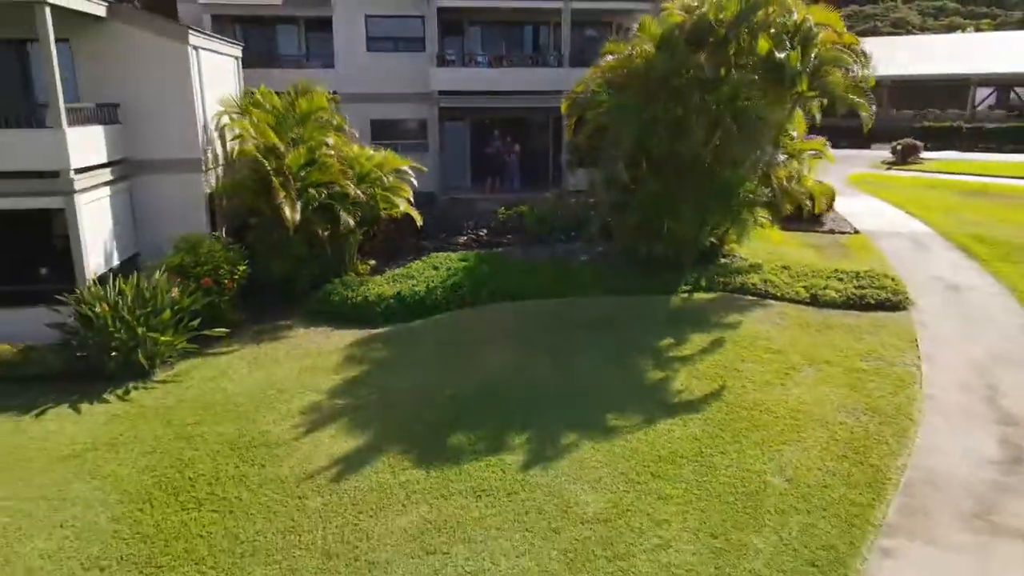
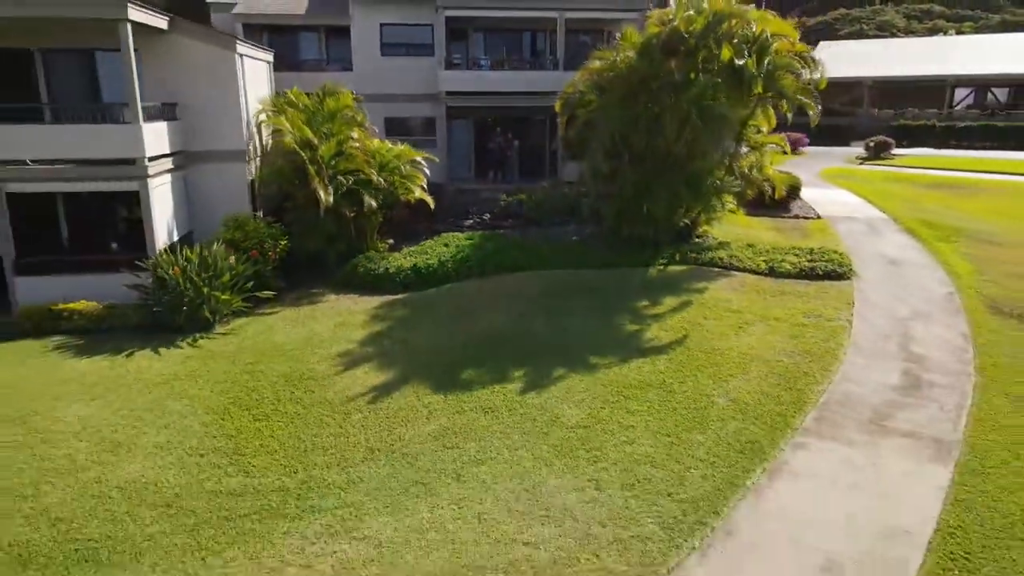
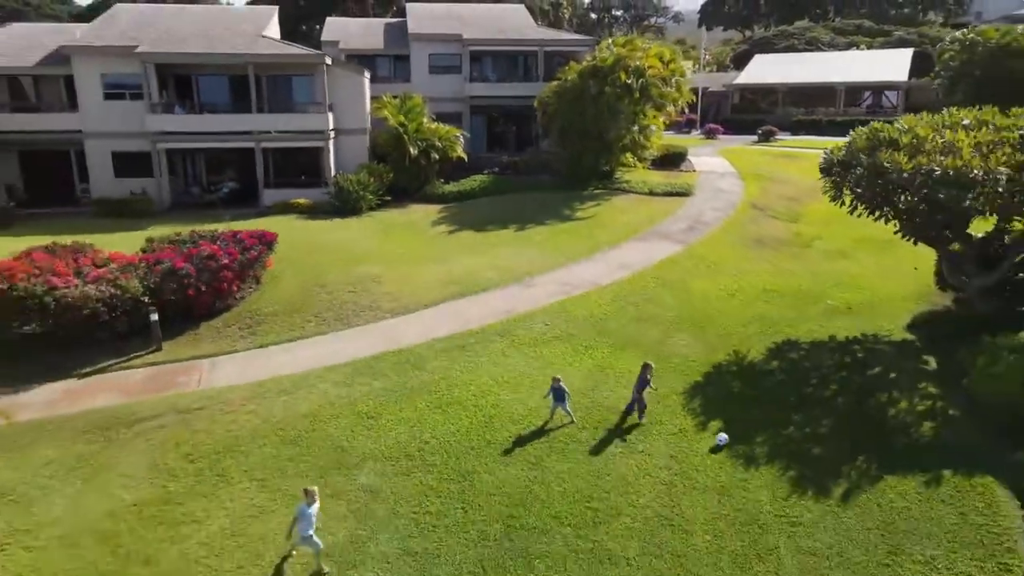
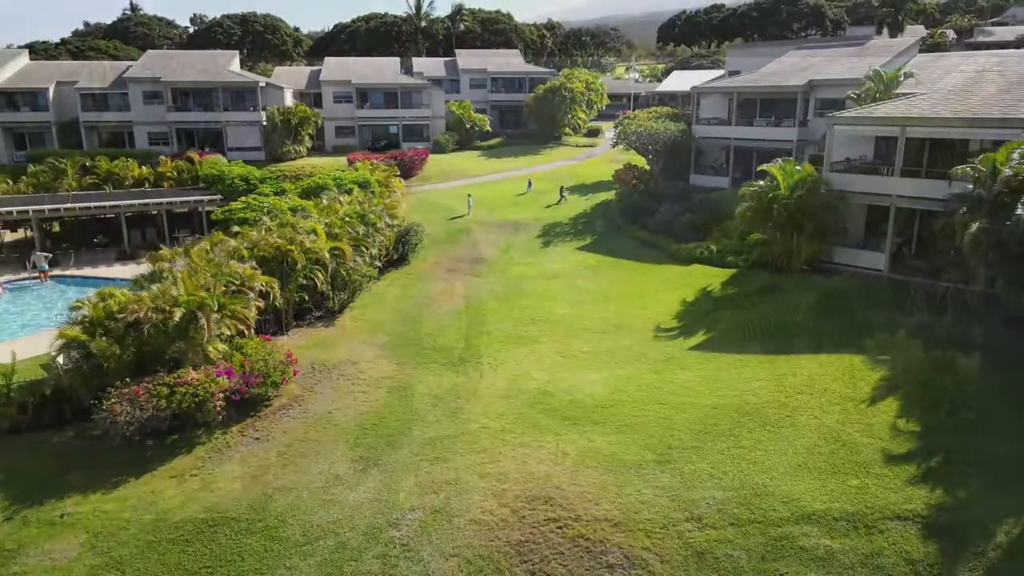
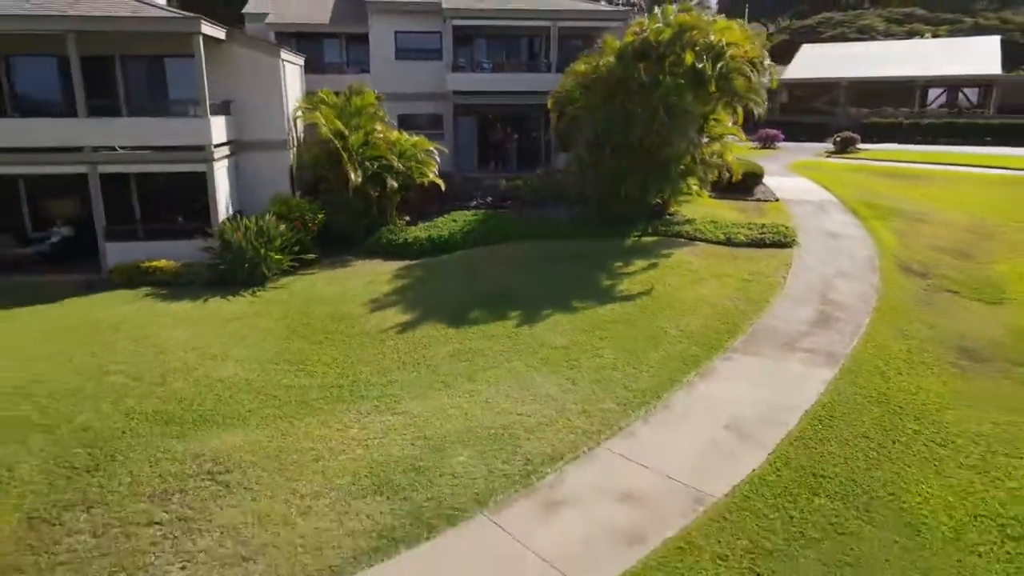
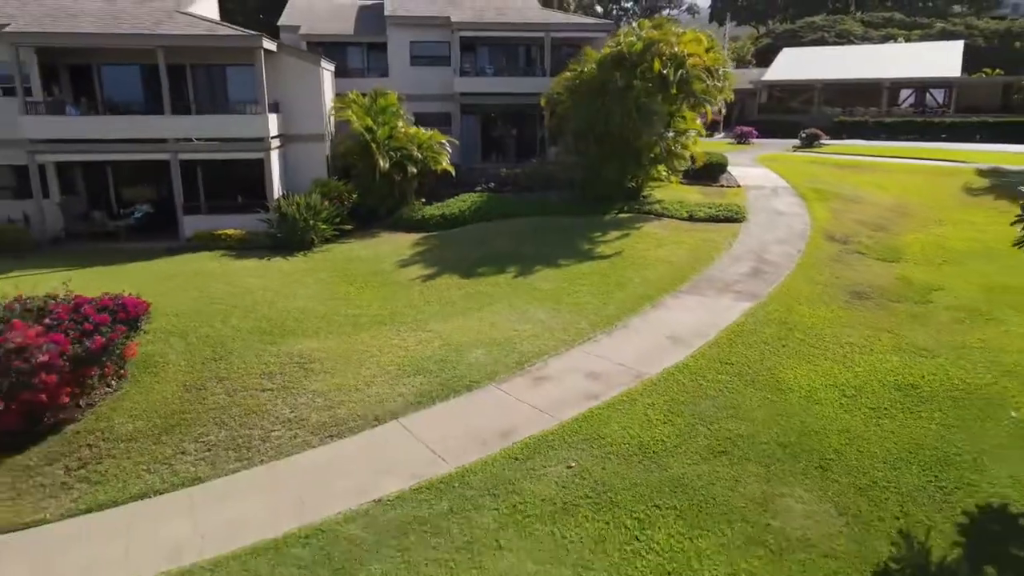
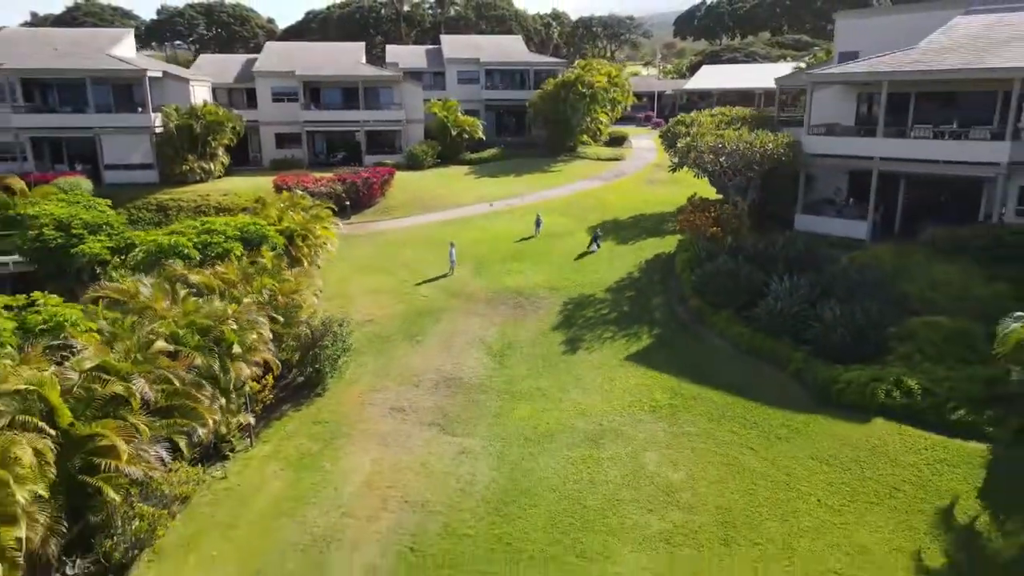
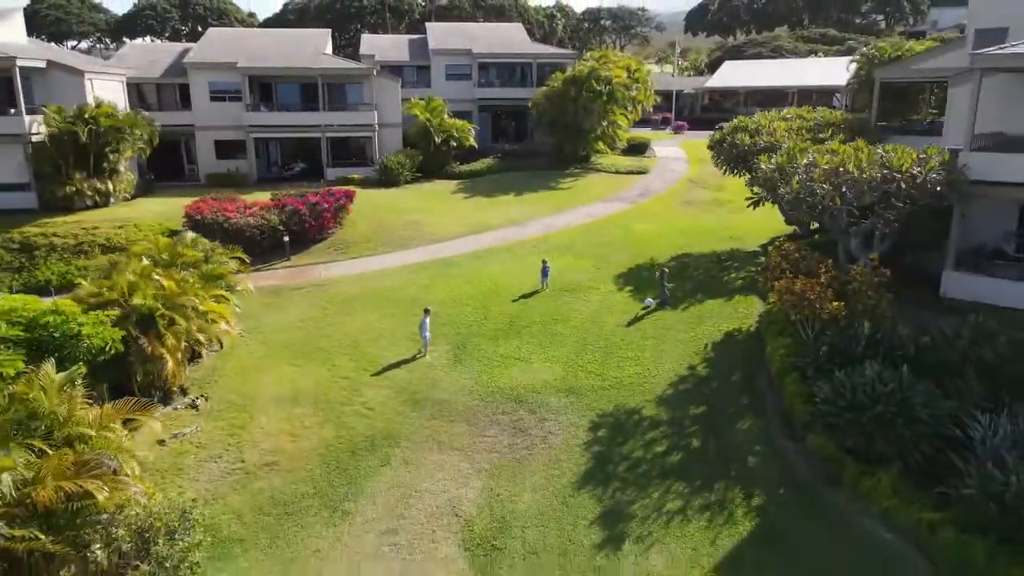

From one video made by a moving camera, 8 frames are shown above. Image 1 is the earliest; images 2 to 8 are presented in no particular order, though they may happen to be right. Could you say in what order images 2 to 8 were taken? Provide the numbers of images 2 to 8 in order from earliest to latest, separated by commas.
2, 5, 6, 3, 8, 7, 4
